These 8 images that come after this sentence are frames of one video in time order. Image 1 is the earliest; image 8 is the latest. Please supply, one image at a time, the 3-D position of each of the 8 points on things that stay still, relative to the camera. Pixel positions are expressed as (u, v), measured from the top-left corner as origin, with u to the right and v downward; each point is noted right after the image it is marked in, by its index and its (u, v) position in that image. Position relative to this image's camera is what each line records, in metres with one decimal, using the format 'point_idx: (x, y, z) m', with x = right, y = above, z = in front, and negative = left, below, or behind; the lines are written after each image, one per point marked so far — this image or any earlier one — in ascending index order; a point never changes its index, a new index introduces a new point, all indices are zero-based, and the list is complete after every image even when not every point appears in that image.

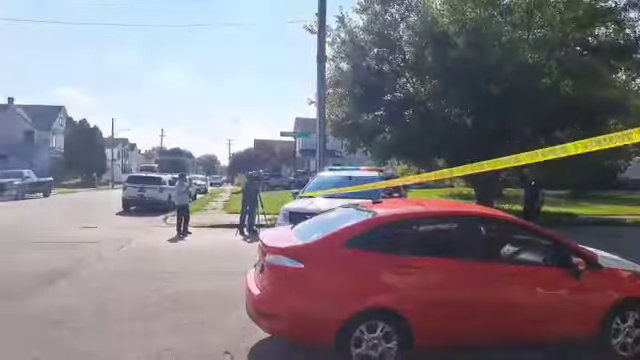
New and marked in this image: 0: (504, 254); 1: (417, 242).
0: (+2.8, -1.1, +6.5) m
1: (+1.4, -0.9, +6.3) m
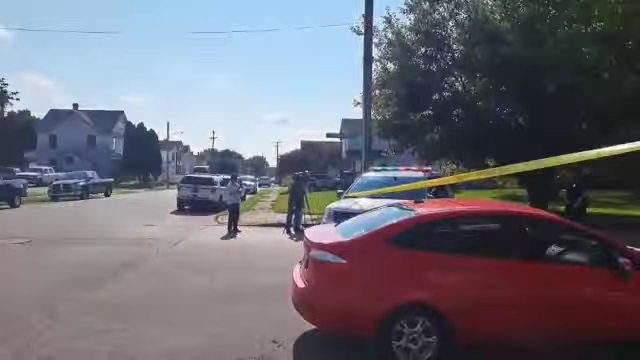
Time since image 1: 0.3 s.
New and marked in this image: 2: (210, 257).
0: (+3.4, -1.1, +6.4) m
1: (+2.1, -0.9, +6.4) m
2: (-3.2, -2.3, +13.0) m
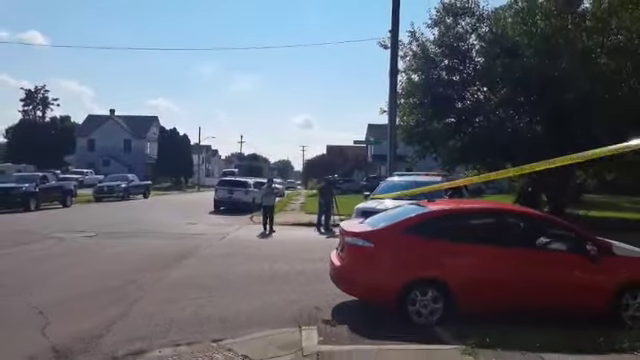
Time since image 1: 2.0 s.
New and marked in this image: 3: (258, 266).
0: (+4.0, -1.2, +8.0) m
1: (+2.7, -0.9, +8.1) m
2: (-2.2, -2.4, +15.0) m
3: (-1.7, -2.4, +12.2) m
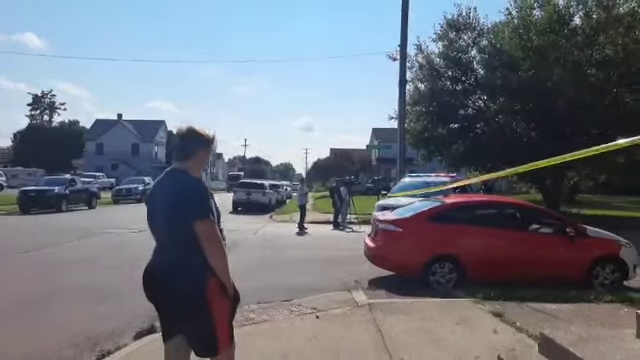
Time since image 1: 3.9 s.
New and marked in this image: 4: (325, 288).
0: (+5.0, -1.1, +10.3) m
1: (+3.6, -0.9, +10.4) m
2: (-1.3, -2.5, +17.4) m
3: (-0.7, -2.5, +14.5) m
4: (+0.1, -2.5, +10.1) m
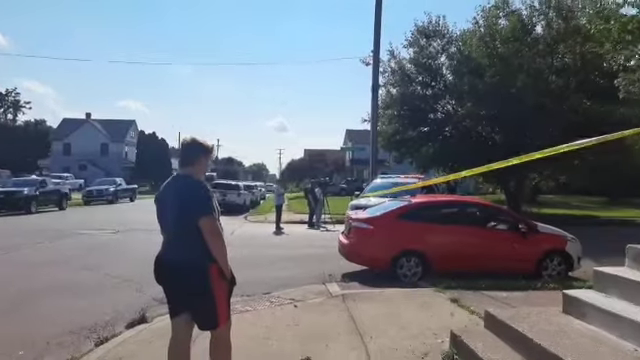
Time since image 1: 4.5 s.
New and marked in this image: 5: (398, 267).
0: (+4.4, -1.2, +11.4) m
1: (+3.0, -1.0, +11.4) m
2: (-2.3, -2.5, +18.0) m
3: (-1.6, -2.5, +15.2) m
4: (-0.5, -2.5, +10.8) m
5: (+2.0, -2.2, +11.2) m
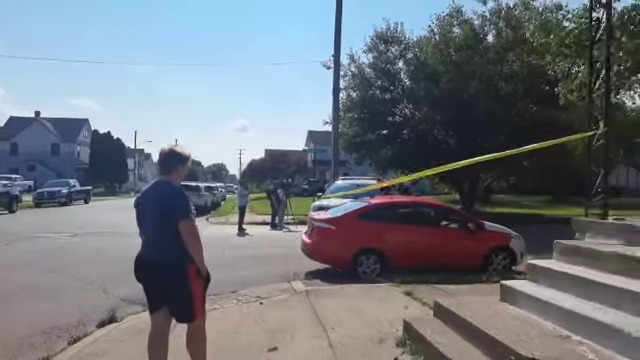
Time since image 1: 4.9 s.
0: (+3.4, -1.2, +12.3) m
1: (+2.0, -1.0, +12.1) m
2: (-3.8, -2.6, +18.3) m
3: (-2.9, -2.6, +15.5) m
4: (-1.4, -2.6, +11.3) m
5: (+1.0, -2.3, +11.8) m
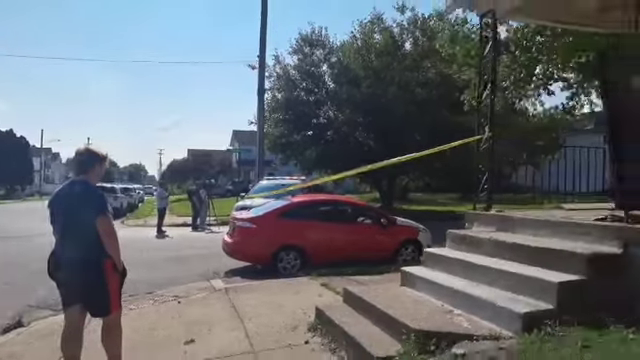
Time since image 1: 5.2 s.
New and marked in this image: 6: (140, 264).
0: (+1.1, -1.2, +13.1) m
1: (-0.2, -1.0, +12.7) m
2: (-7.0, -2.6, +17.8) m
3: (-5.6, -2.6, +15.3) m
4: (-3.5, -2.6, +11.3) m
5: (-1.1, -2.3, +12.2) m
6: (-5.6, -2.6, +13.5) m
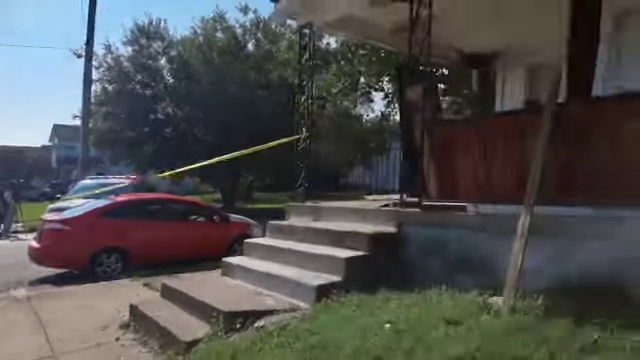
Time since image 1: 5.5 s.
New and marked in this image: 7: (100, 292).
0: (-3.9, -1.1, +12.9) m
1: (-5.0, -0.9, +12.2) m
2: (-13.1, -2.6, +14.6) m
3: (-10.9, -2.6, +12.7) m
4: (-7.6, -2.6, +9.7) m
5: (-5.7, -2.2, +11.4) m
6: (-10.3, -2.6, +11.1) m
7: (-4.4, -2.3, +8.8) m
